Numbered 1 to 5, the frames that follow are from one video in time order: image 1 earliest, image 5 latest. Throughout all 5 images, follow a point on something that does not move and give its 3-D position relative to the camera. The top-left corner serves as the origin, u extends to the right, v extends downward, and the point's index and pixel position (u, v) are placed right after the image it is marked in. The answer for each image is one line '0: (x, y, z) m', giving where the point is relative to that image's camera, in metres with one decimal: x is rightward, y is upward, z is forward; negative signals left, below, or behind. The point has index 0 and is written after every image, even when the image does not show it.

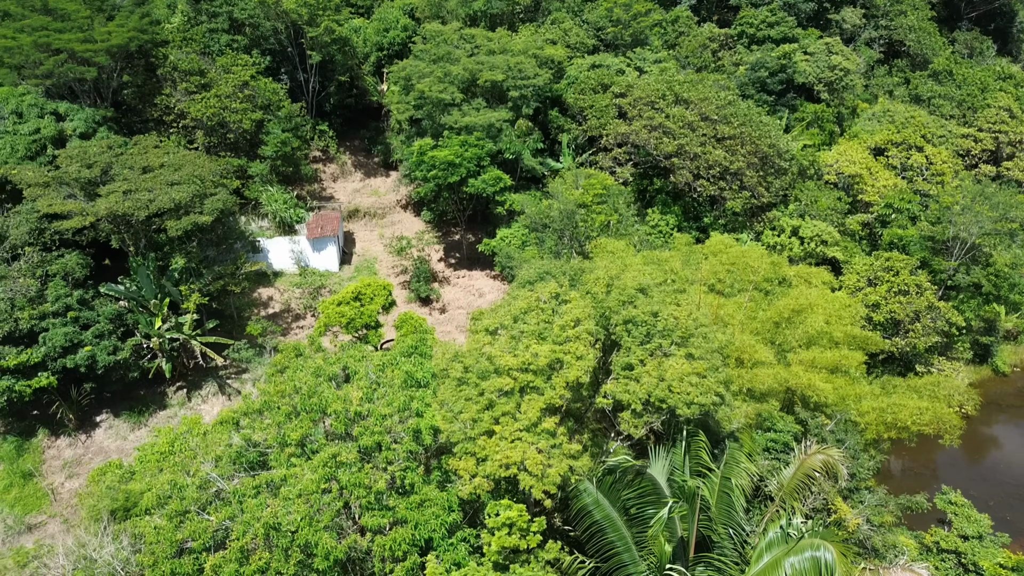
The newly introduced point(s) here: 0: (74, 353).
0: (-10.7, -1.6, +17.9) m
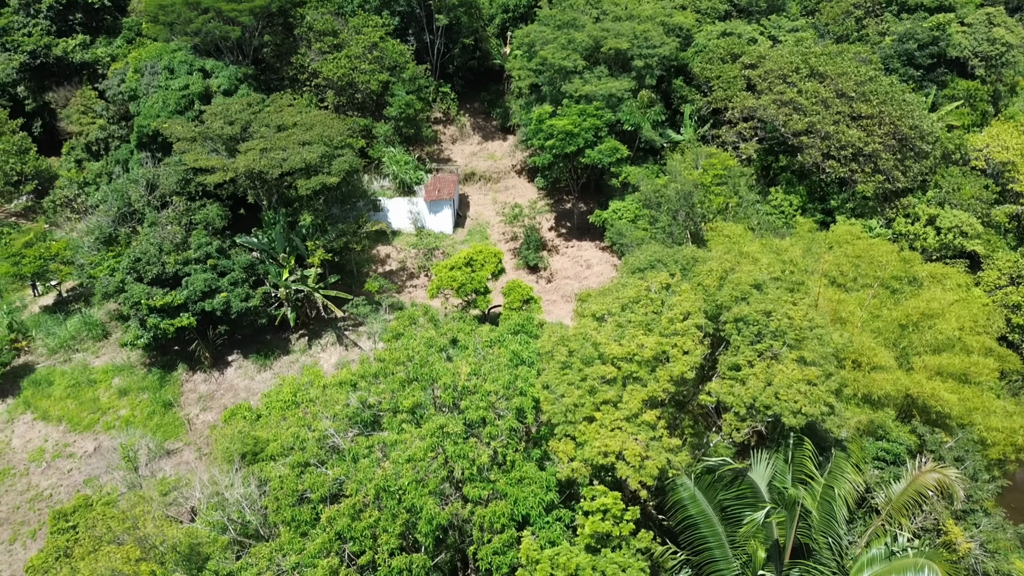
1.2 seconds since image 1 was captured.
0: (-8.0, -0.3, +19.5) m
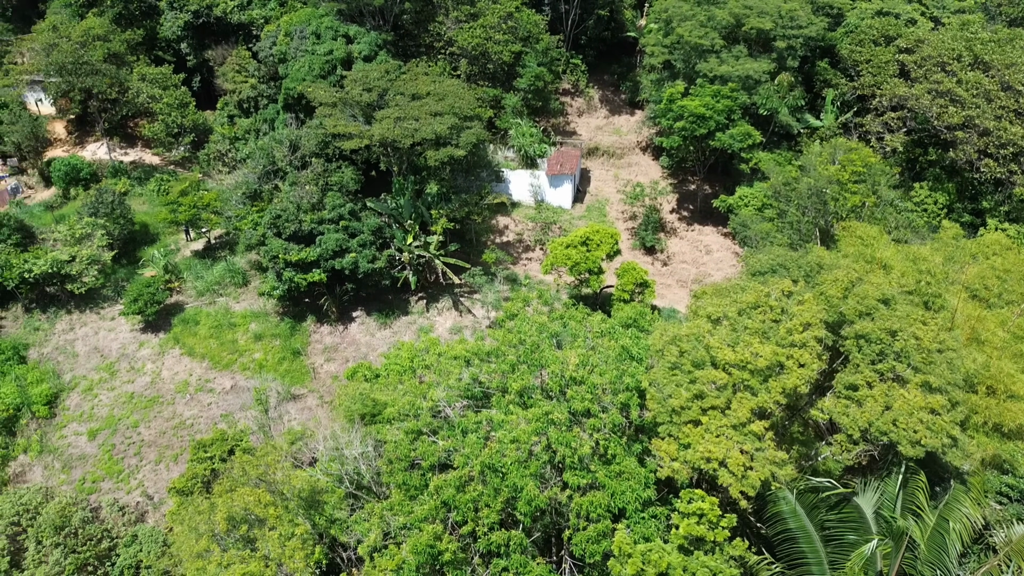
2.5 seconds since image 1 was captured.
0: (-4.8, +0.9, +20.7) m
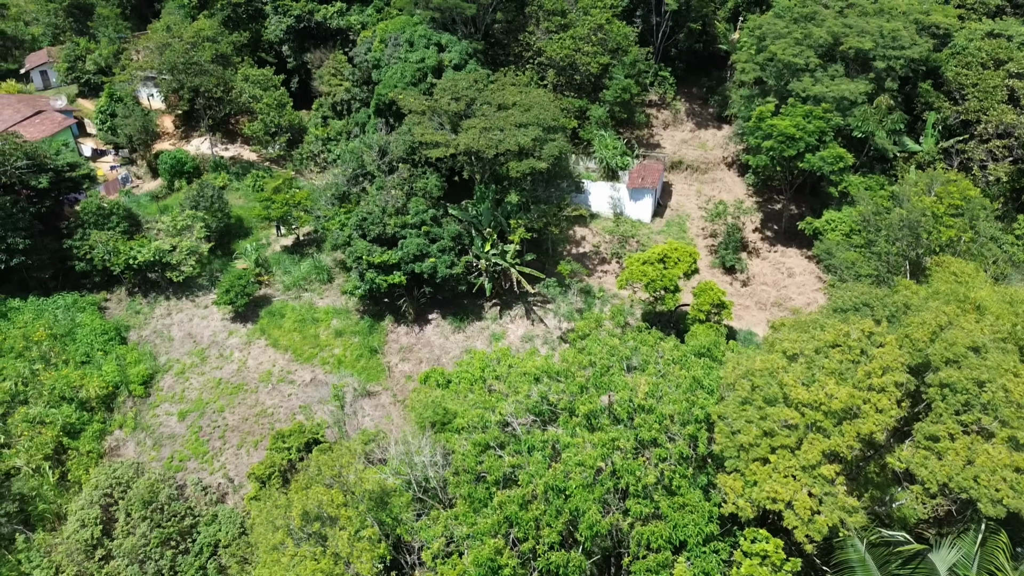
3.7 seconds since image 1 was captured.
0: (-2.6, +0.8, +21.3) m
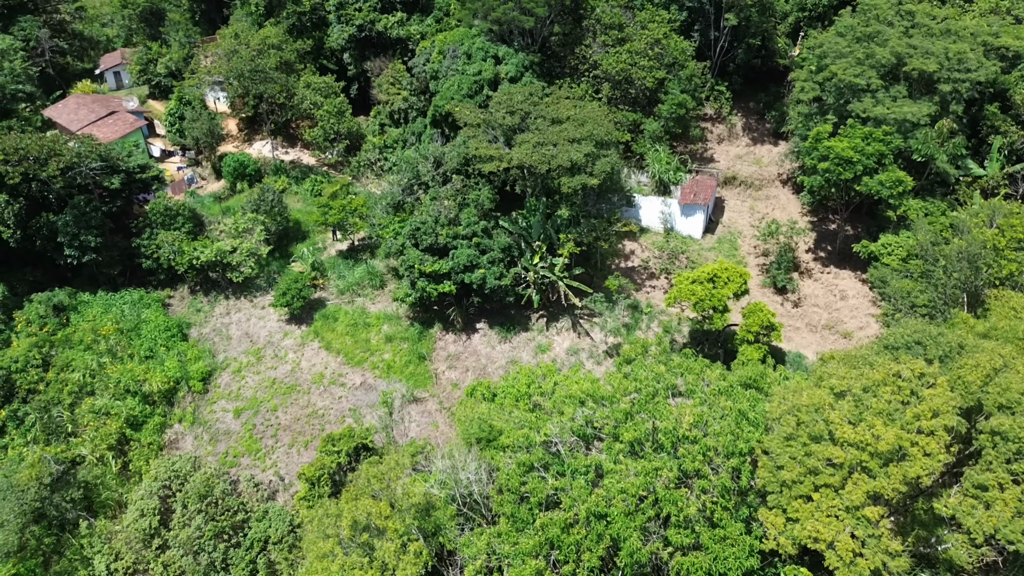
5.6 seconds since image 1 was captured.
0: (-1.2, +0.4, +21.7) m
